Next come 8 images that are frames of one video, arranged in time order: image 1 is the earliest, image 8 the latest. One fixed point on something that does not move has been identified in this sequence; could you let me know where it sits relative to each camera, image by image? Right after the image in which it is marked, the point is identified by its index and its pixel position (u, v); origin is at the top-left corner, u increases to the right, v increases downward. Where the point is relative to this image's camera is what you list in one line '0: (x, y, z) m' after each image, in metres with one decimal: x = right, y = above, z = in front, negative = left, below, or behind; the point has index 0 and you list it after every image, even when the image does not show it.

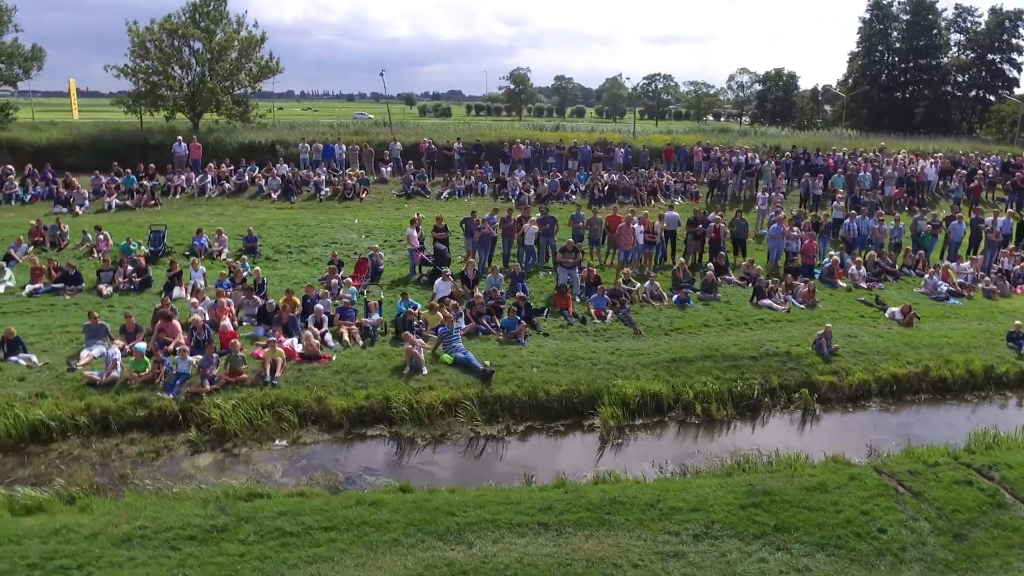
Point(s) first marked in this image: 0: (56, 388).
0: (-9.7, -2.1, +15.6) m
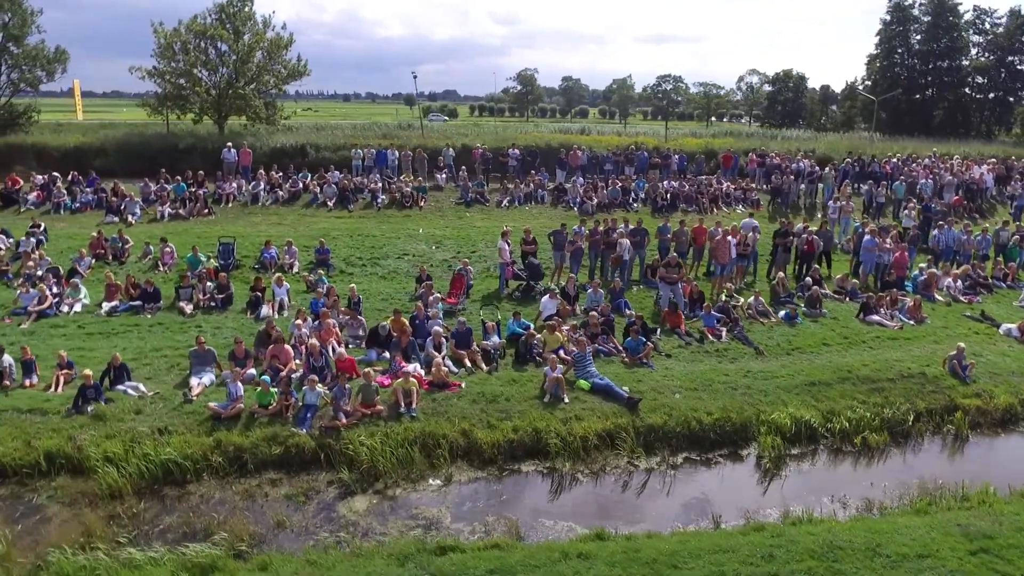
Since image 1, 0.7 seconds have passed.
0: (-6.6, -2.6, +14.5) m
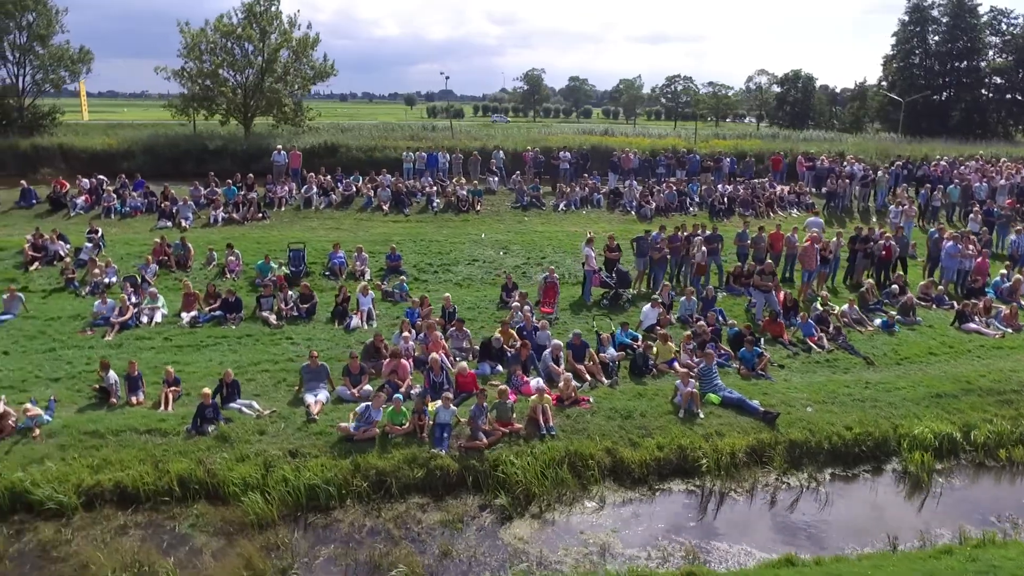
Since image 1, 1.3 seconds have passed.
0: (-3.8, -2.9, +13.8) m
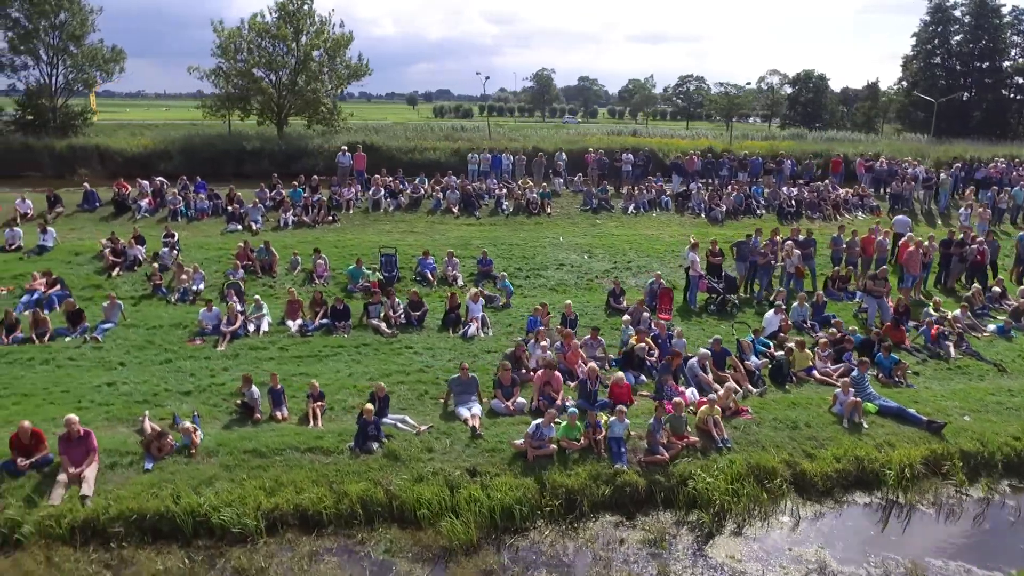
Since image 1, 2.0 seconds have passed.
0: (-0.5, -3.1, +13.2) m
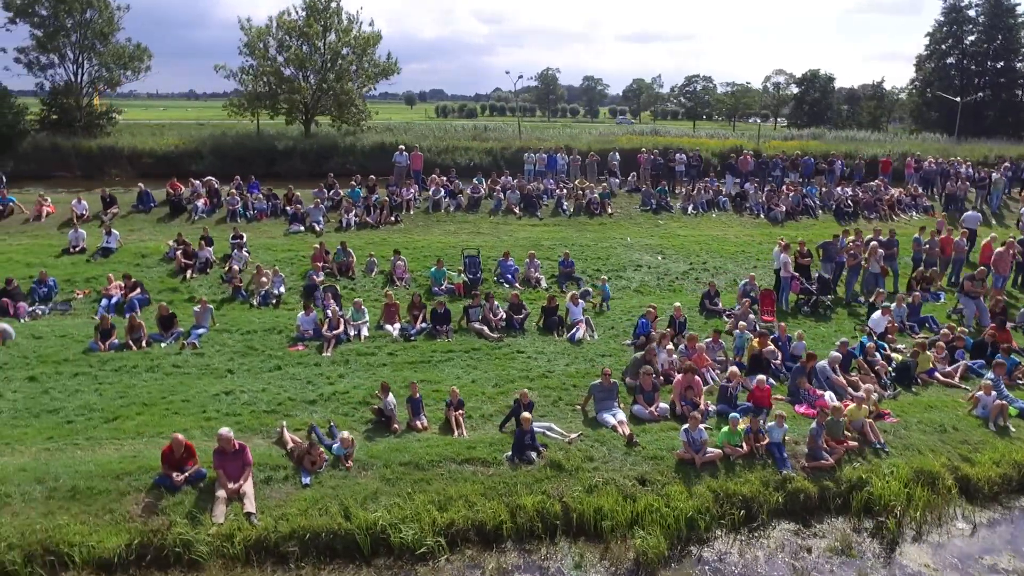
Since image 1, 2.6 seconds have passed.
0: (+2.4, -3.1, +12.8) m
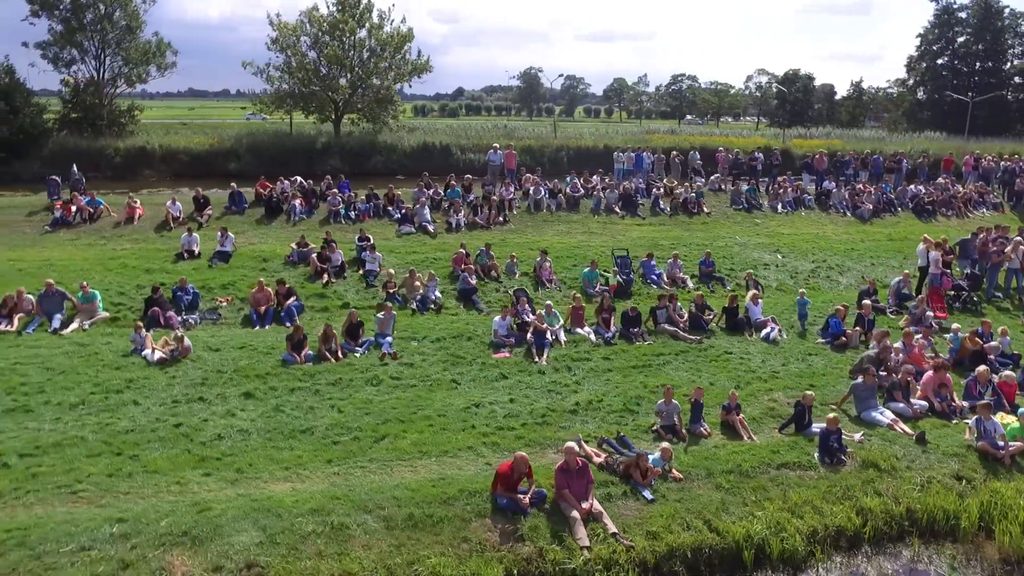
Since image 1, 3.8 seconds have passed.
0: (+7.8, -3.1, +12.7) m
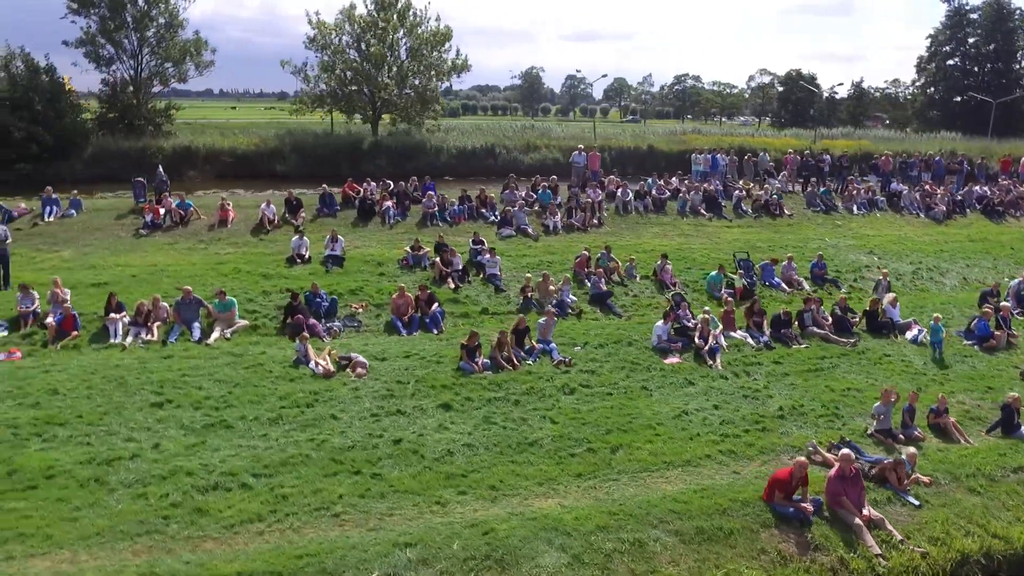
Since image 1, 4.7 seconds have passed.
0: (+11.8, -3.1, +12.8) m
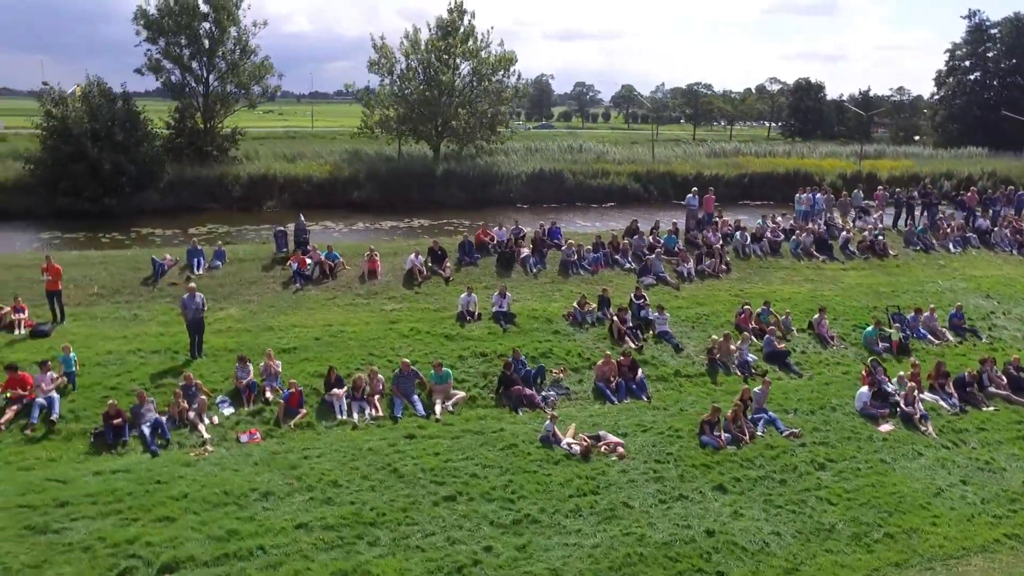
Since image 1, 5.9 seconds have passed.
0: (+17.4, -4.9, +14.0) m
